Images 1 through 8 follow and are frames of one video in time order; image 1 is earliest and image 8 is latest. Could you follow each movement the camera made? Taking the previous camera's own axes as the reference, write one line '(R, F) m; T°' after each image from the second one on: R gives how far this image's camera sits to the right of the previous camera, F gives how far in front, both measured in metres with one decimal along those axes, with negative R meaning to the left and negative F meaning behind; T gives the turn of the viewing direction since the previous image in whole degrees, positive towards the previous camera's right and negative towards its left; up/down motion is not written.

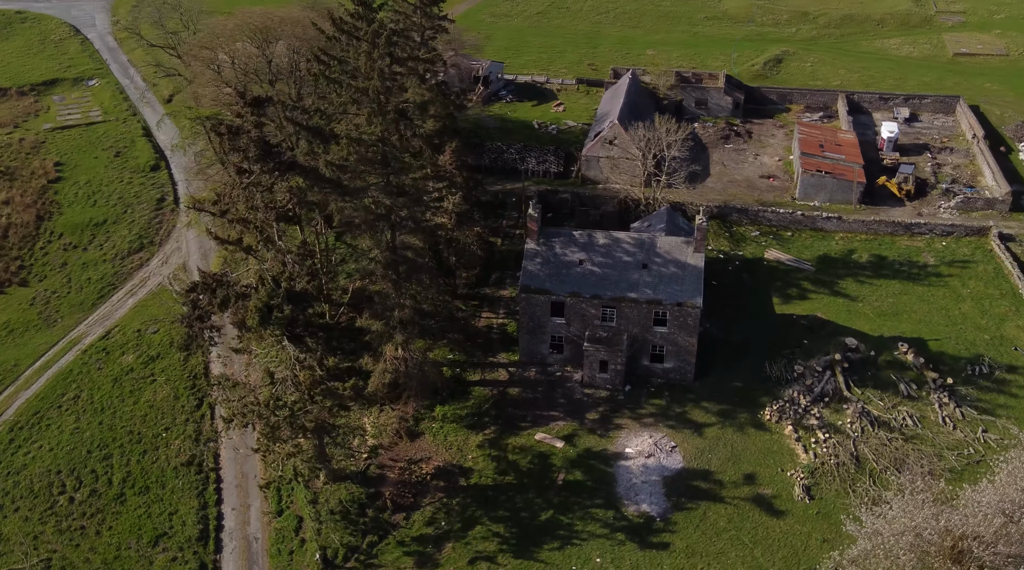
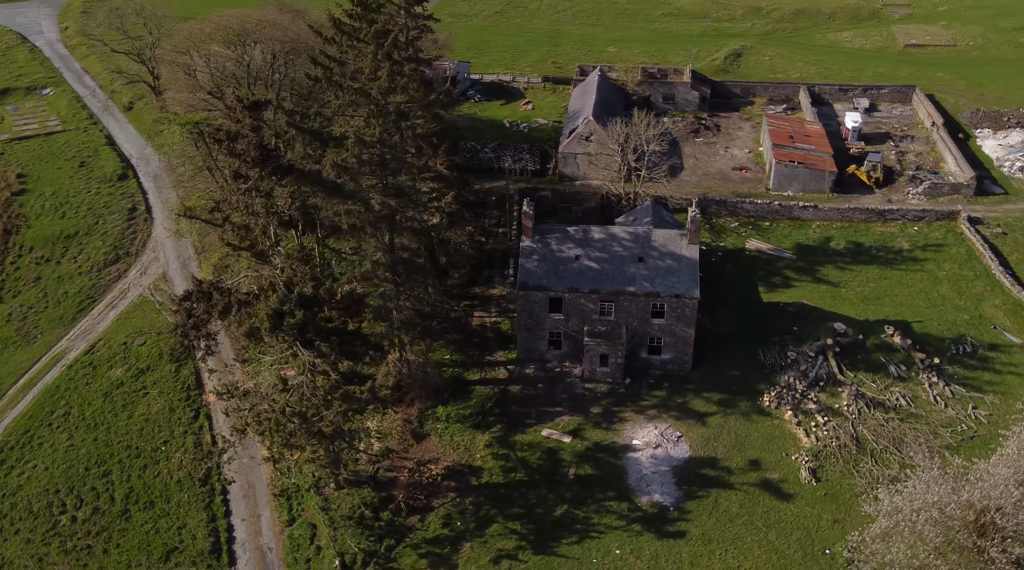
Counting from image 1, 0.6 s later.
(-2.7, +0.1) m; +3°
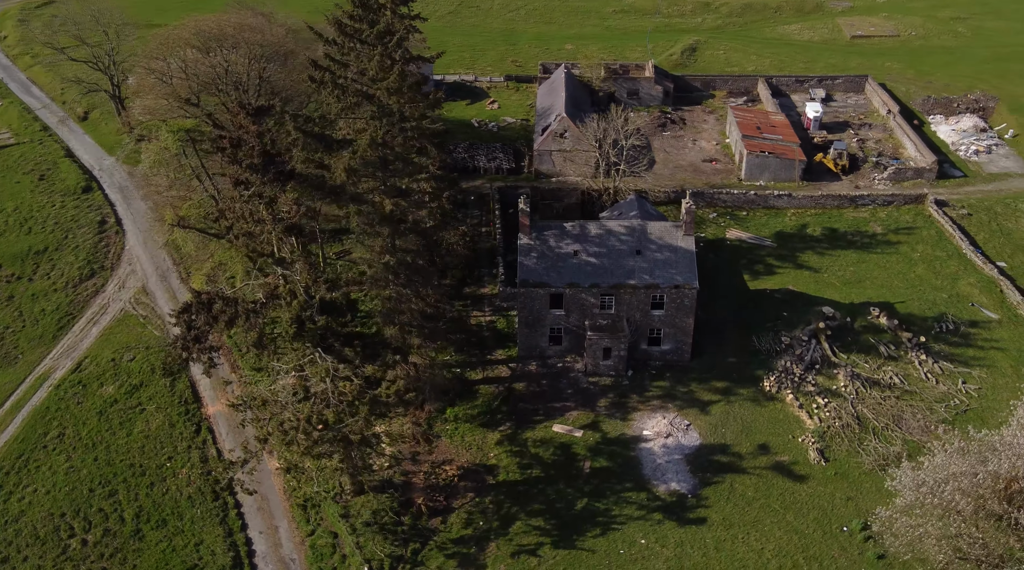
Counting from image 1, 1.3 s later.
(-3.3, +0.2) m; +4°
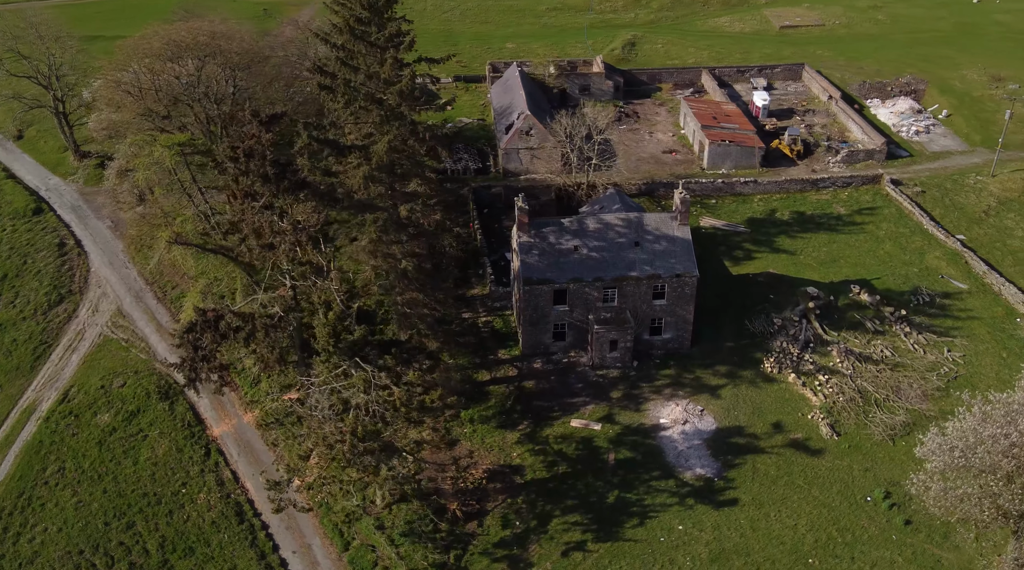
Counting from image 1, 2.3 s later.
(-4.8, +0.4) m; +6°
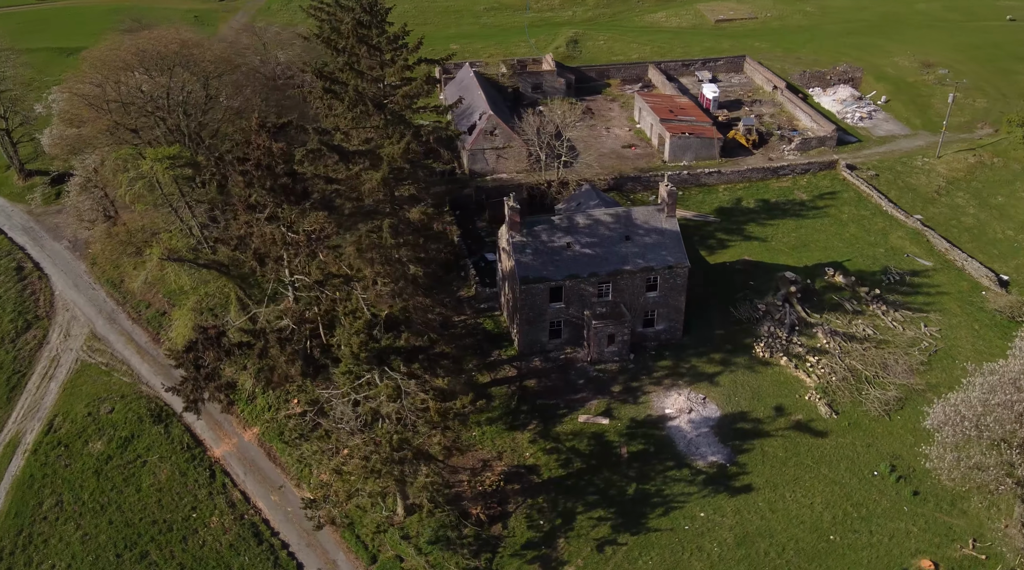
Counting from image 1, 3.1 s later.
(-3.9, +0.3) m; +5°
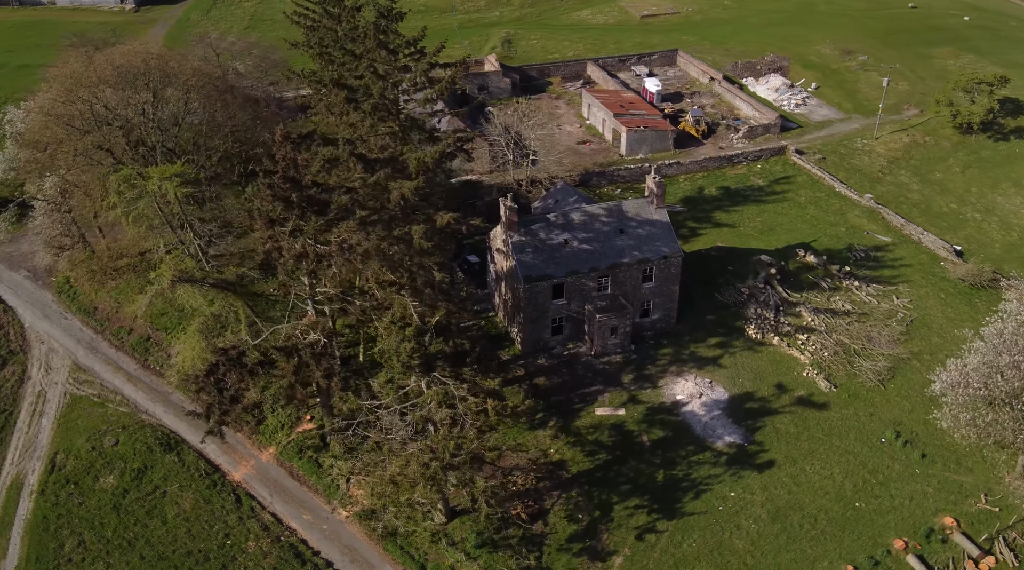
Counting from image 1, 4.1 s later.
(-5.3, +0.1) m; +6°
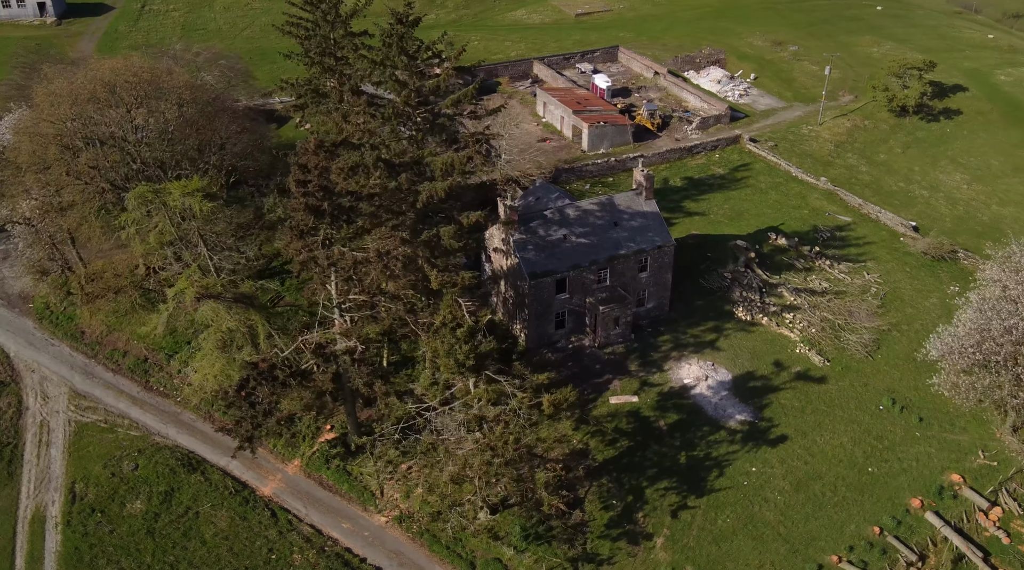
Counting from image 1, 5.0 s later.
(-5.0, -0.5) m; +6°
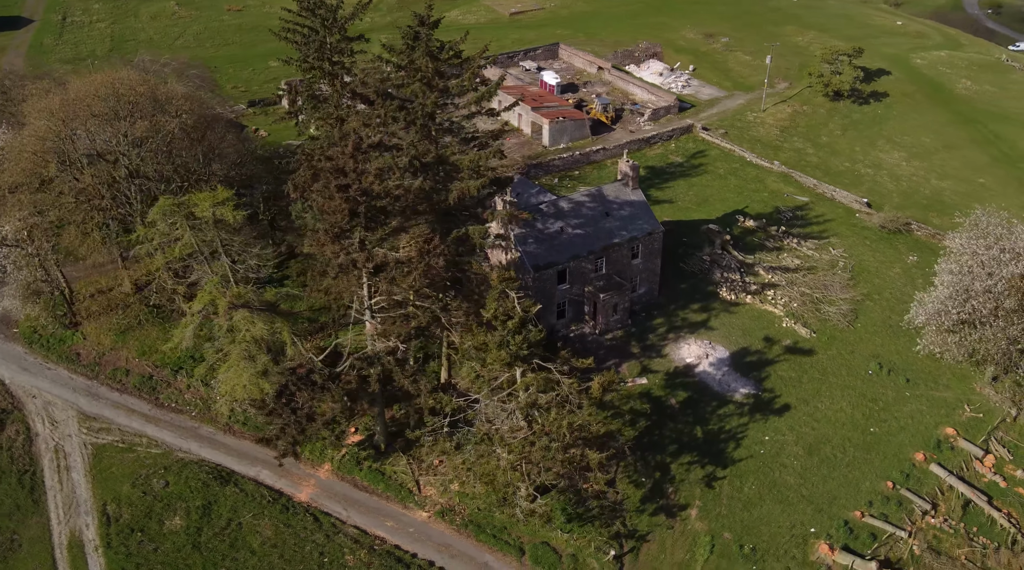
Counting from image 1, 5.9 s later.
(-5.2, -0.9) m; +6°
